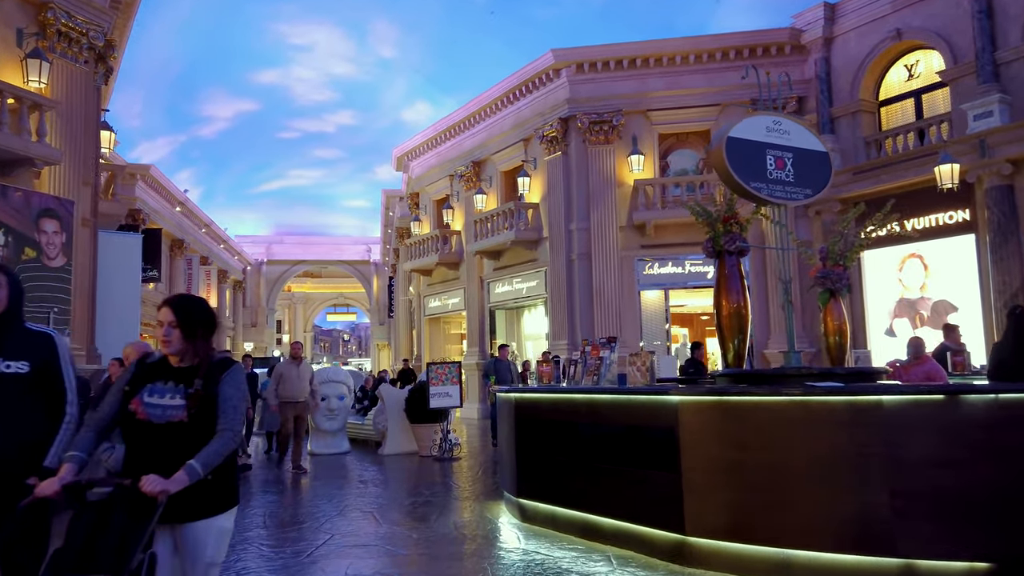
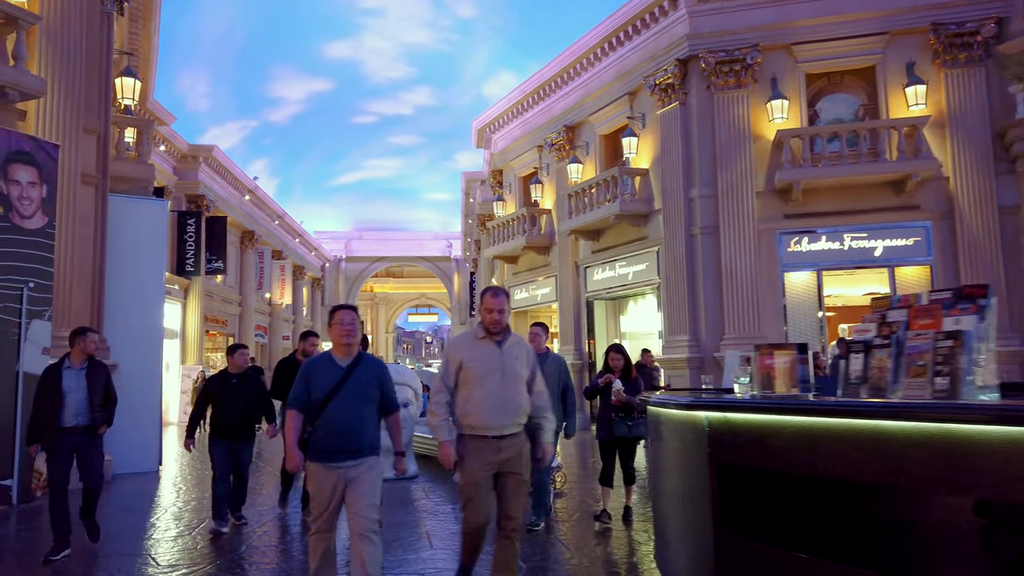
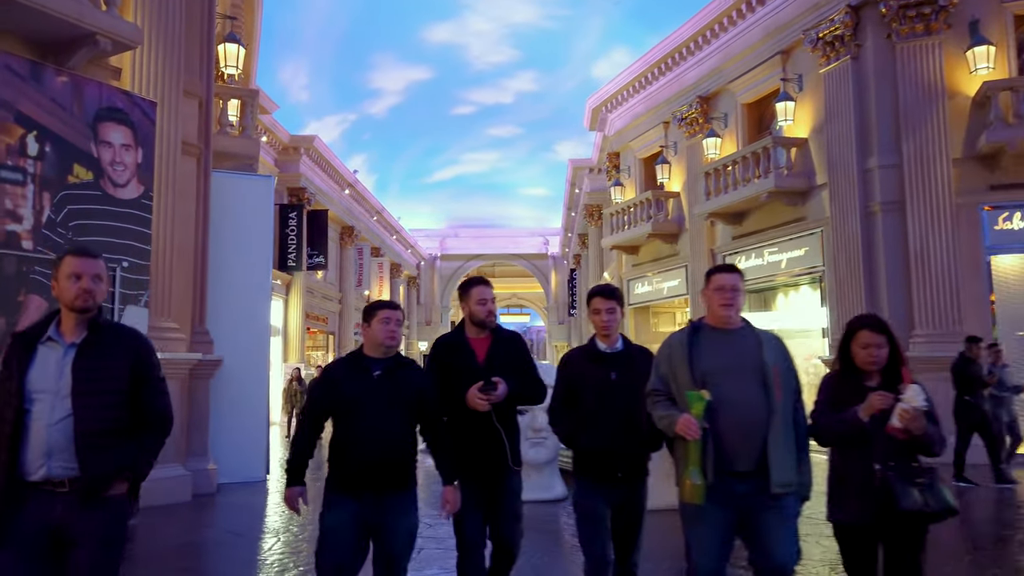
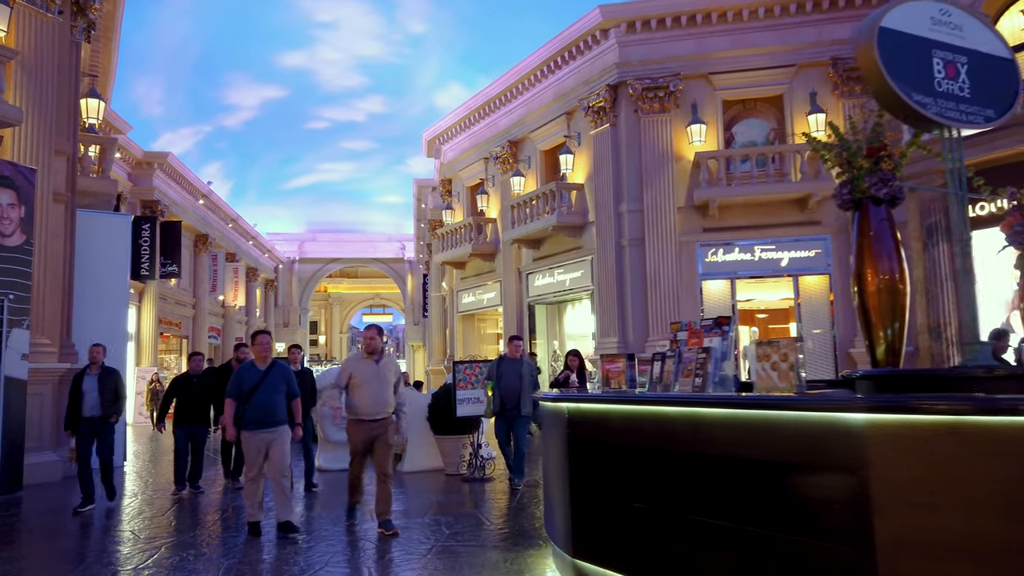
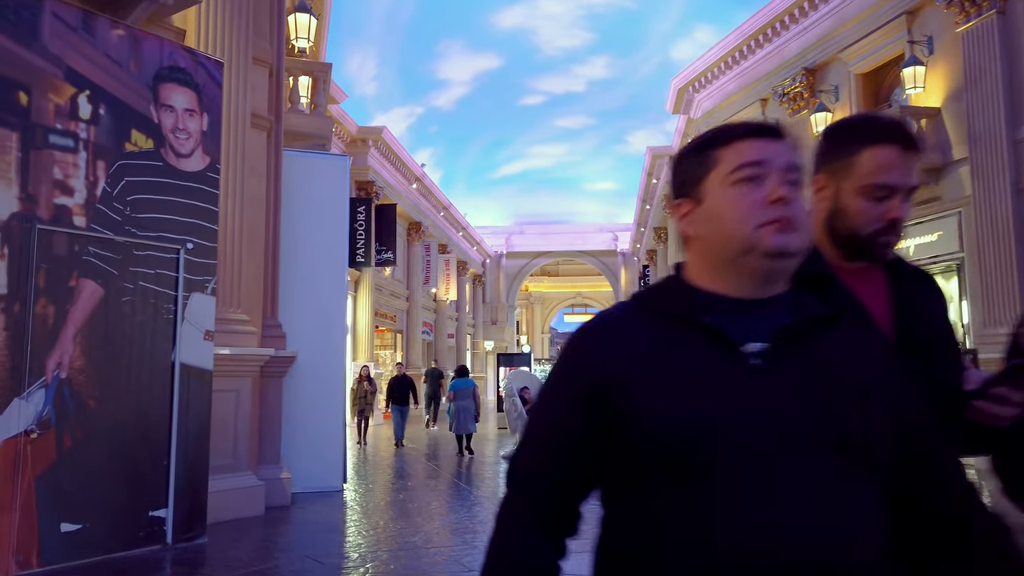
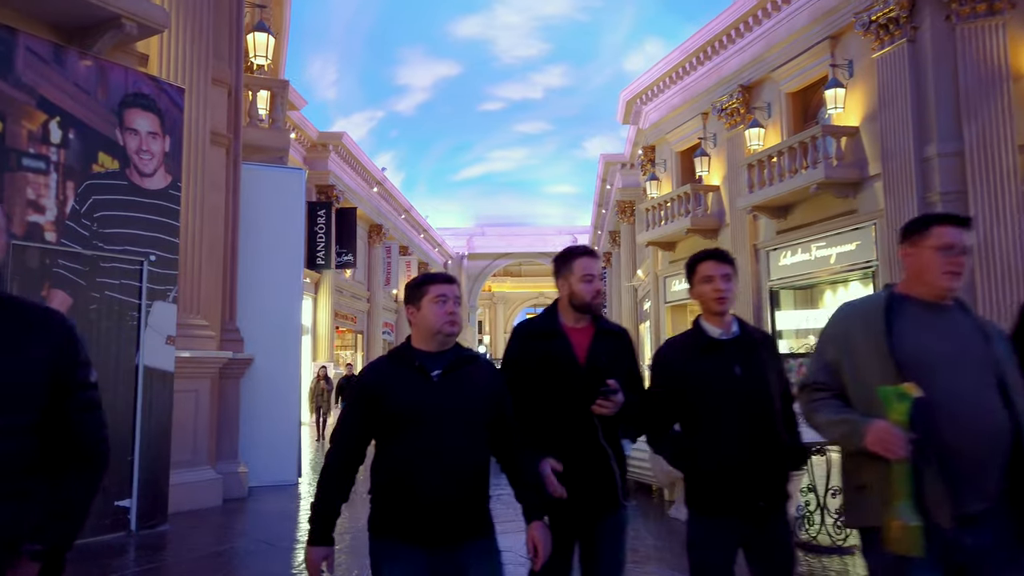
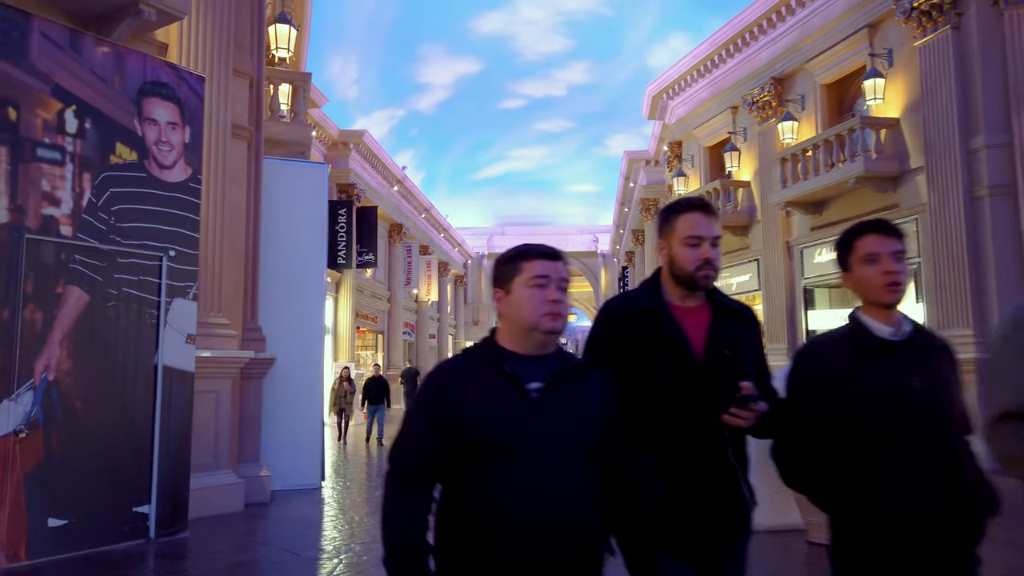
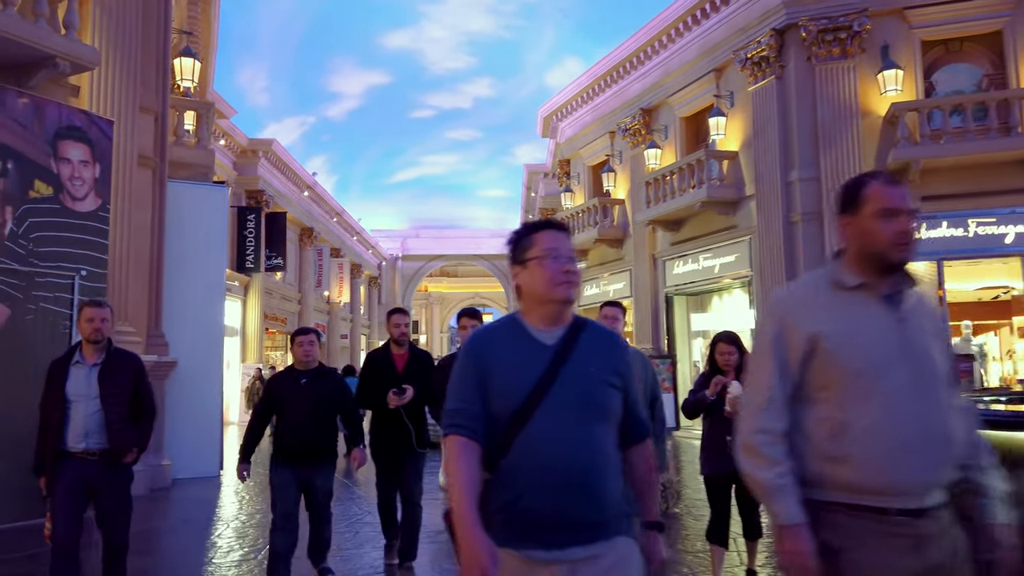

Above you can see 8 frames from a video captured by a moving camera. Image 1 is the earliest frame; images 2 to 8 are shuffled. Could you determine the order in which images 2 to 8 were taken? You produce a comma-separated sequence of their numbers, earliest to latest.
4, 2, 8, 3, 6, 7, 5
